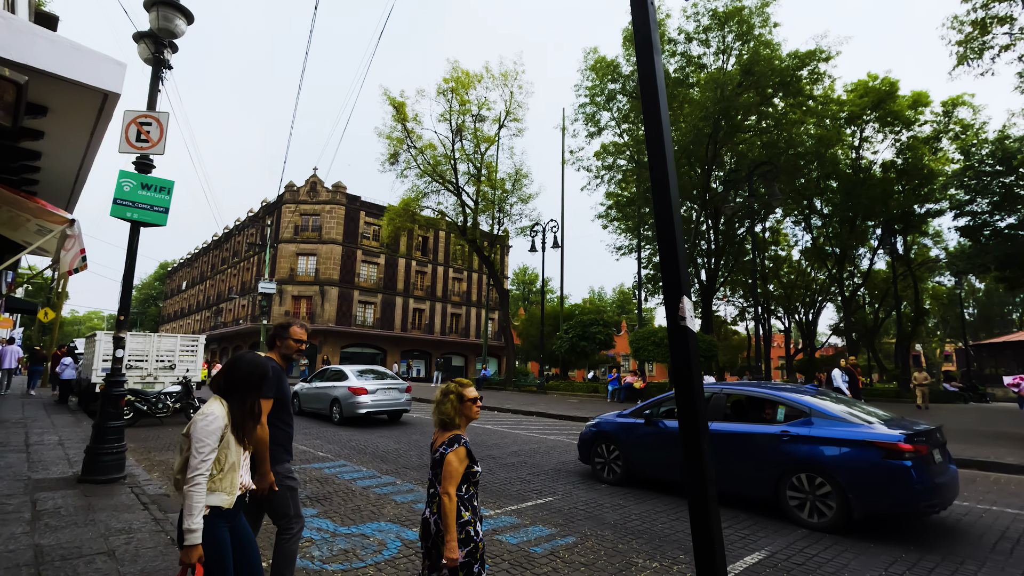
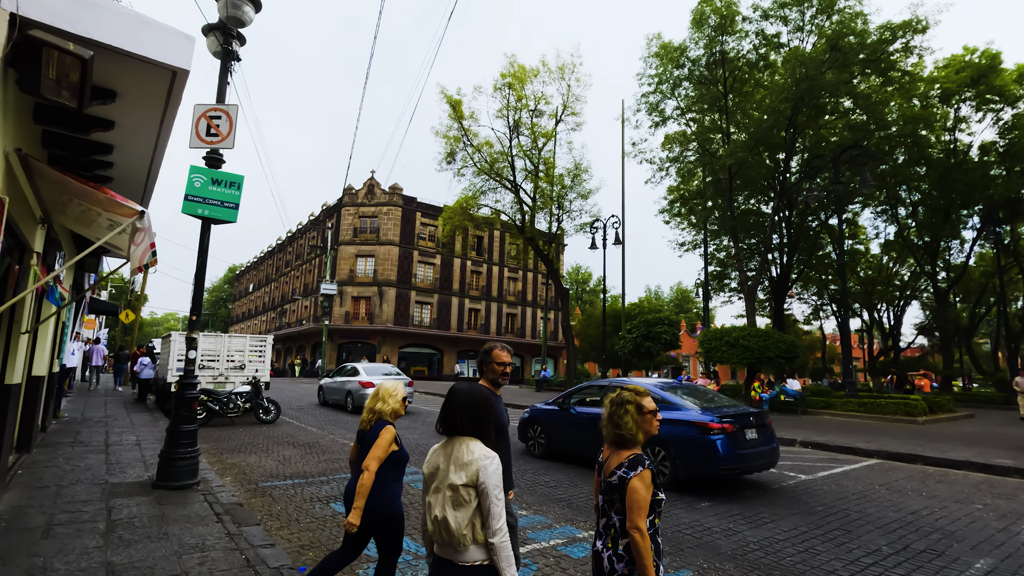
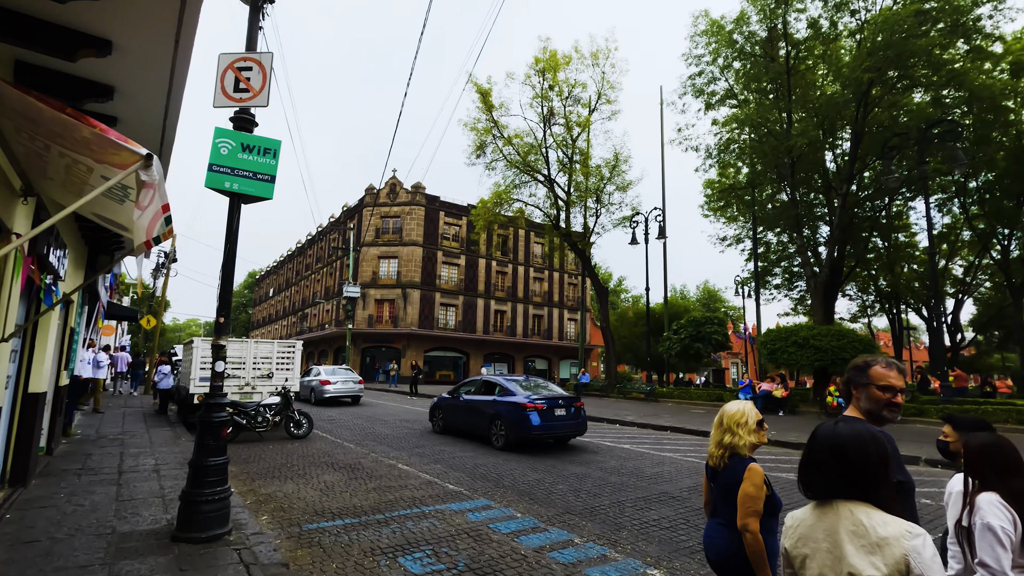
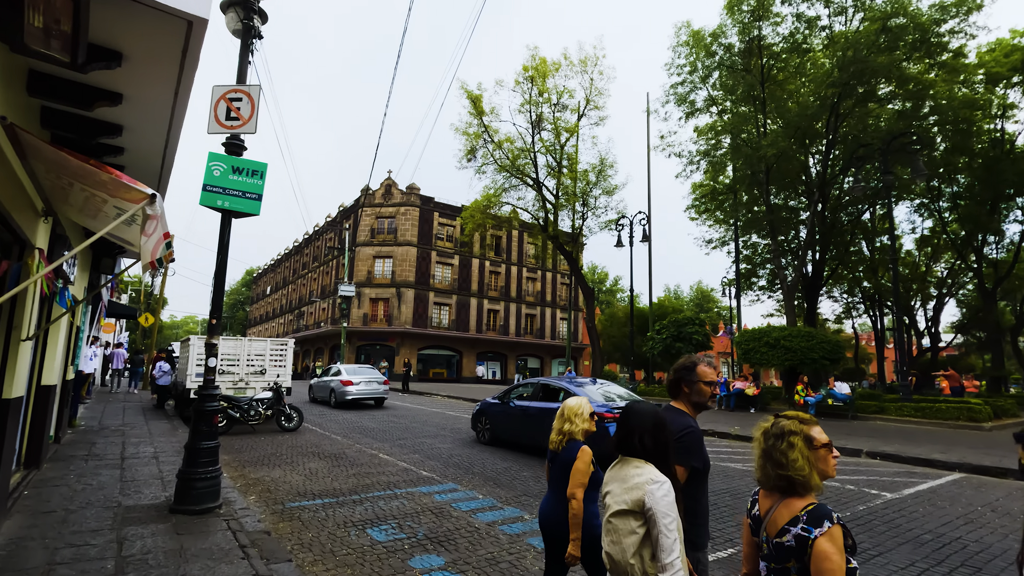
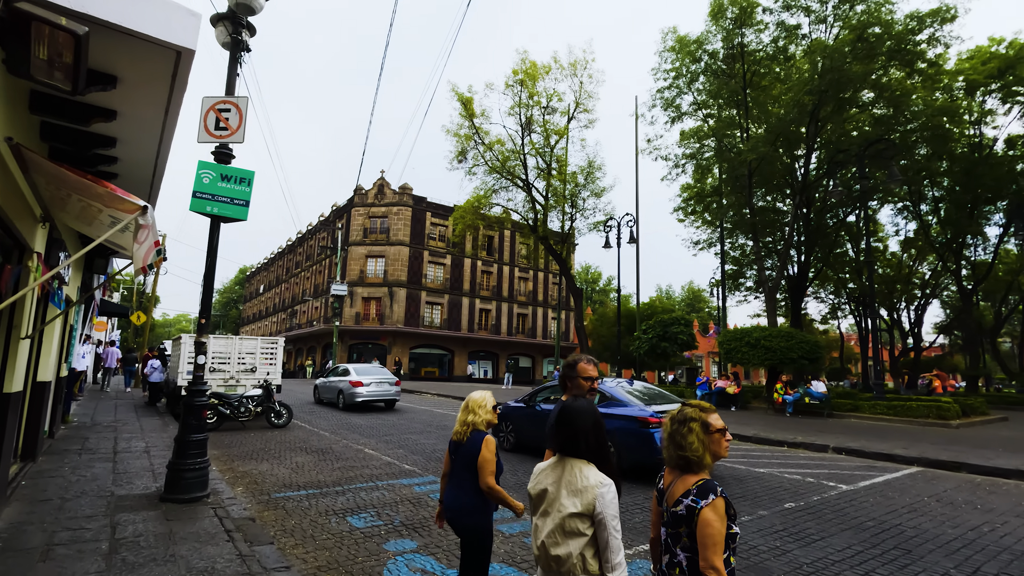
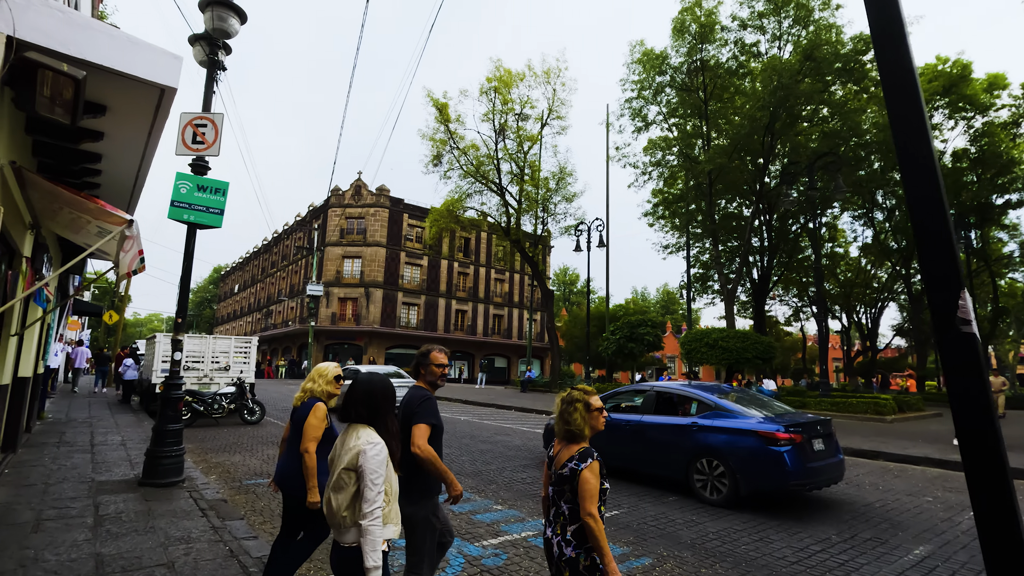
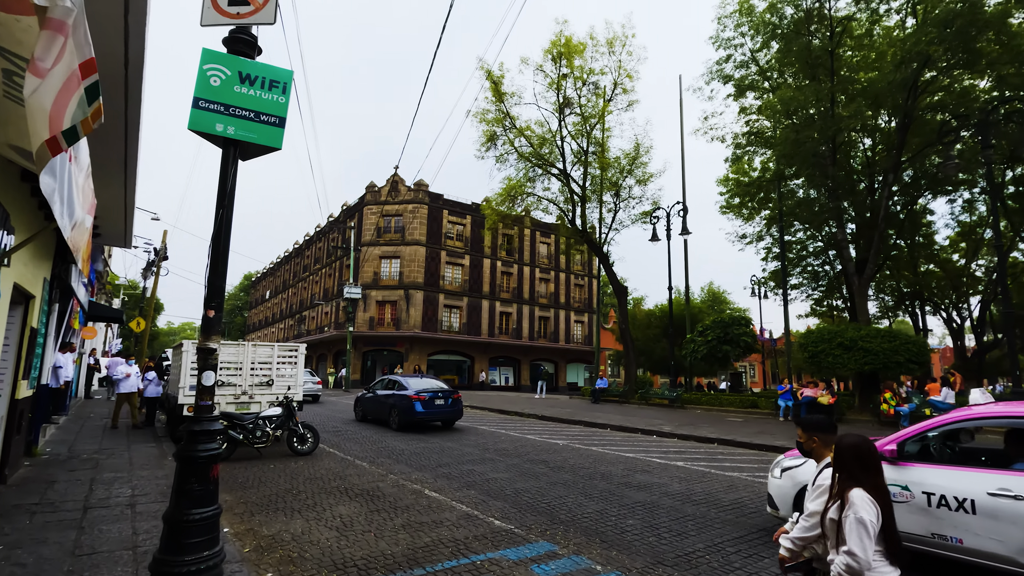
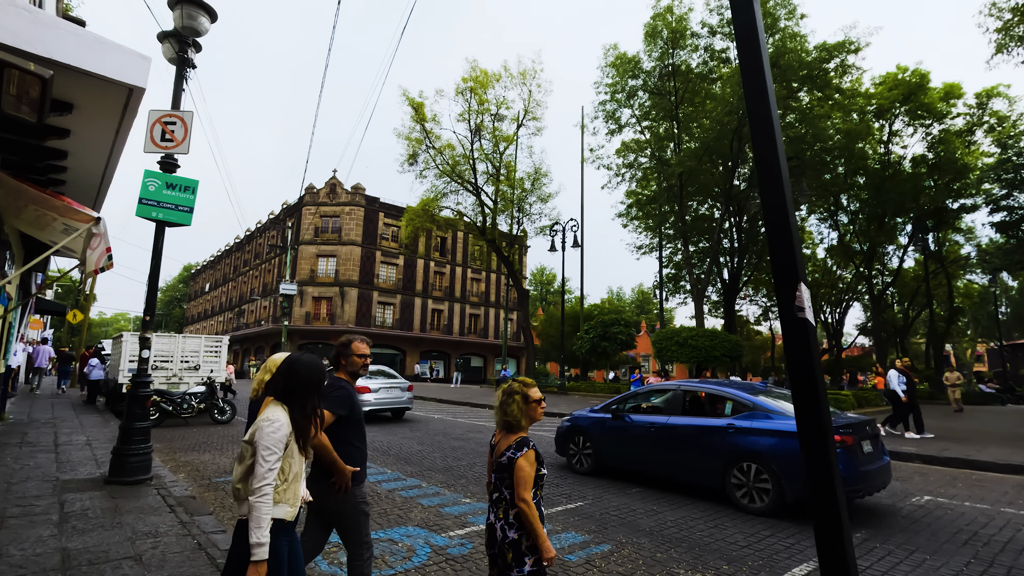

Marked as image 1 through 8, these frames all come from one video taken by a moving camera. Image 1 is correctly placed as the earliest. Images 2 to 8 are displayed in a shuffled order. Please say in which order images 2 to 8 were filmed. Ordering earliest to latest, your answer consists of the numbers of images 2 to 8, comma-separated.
8, 6, 2, 5, 4, 3, 7
